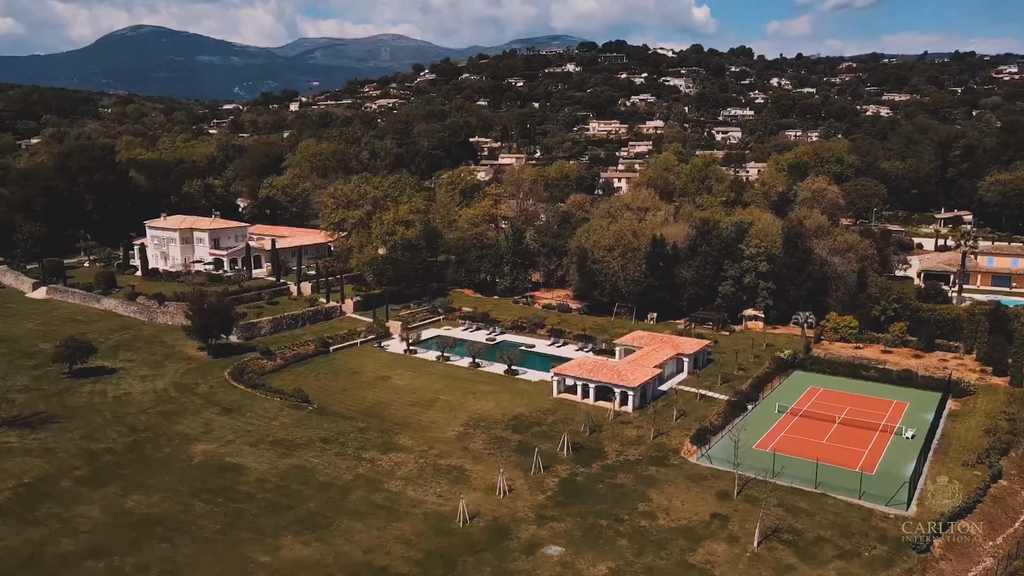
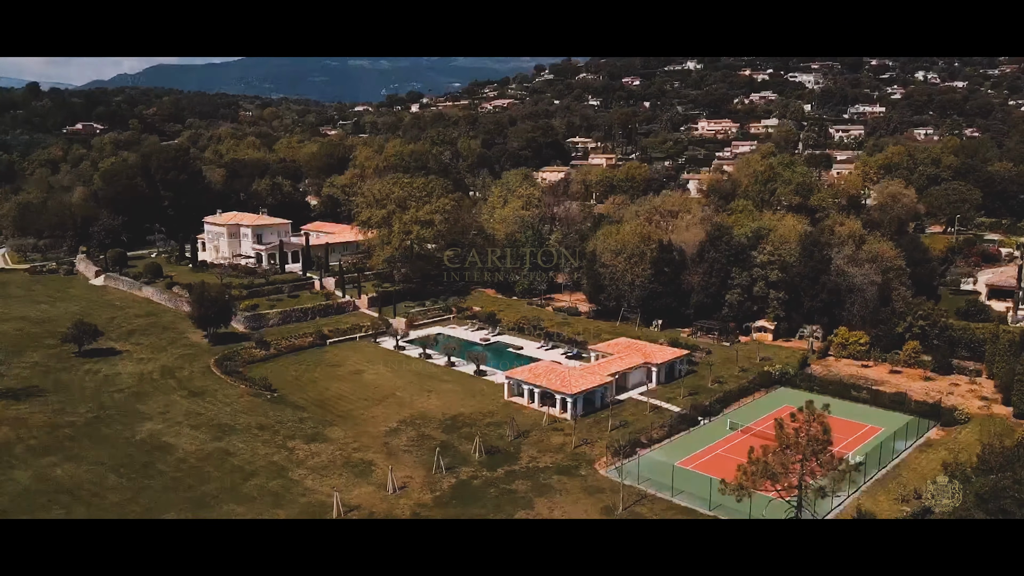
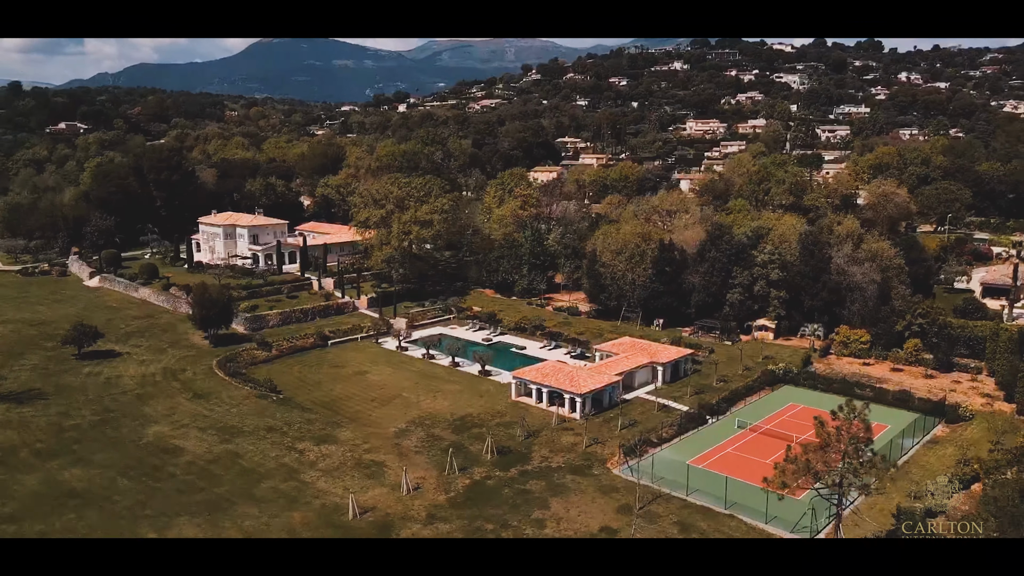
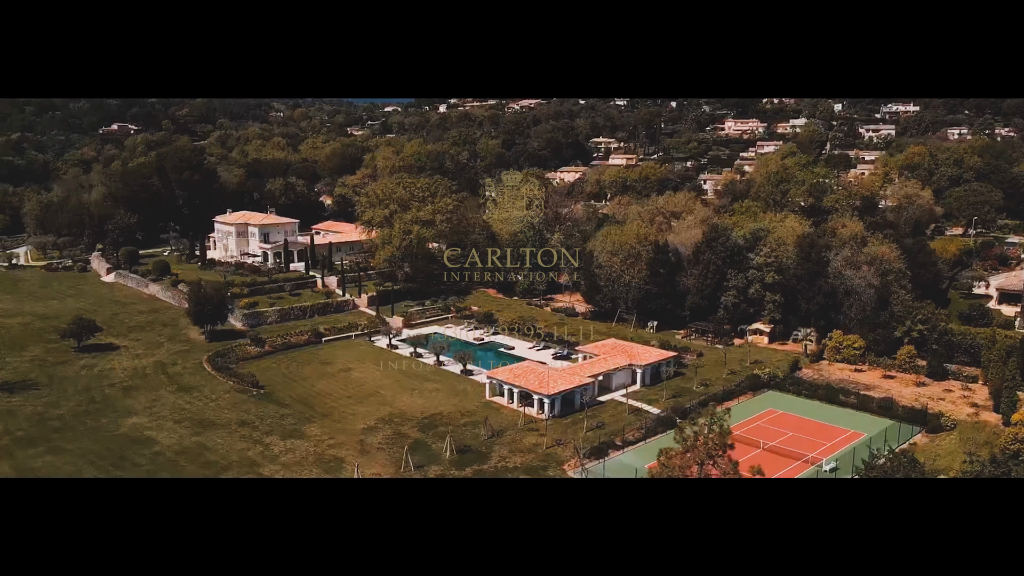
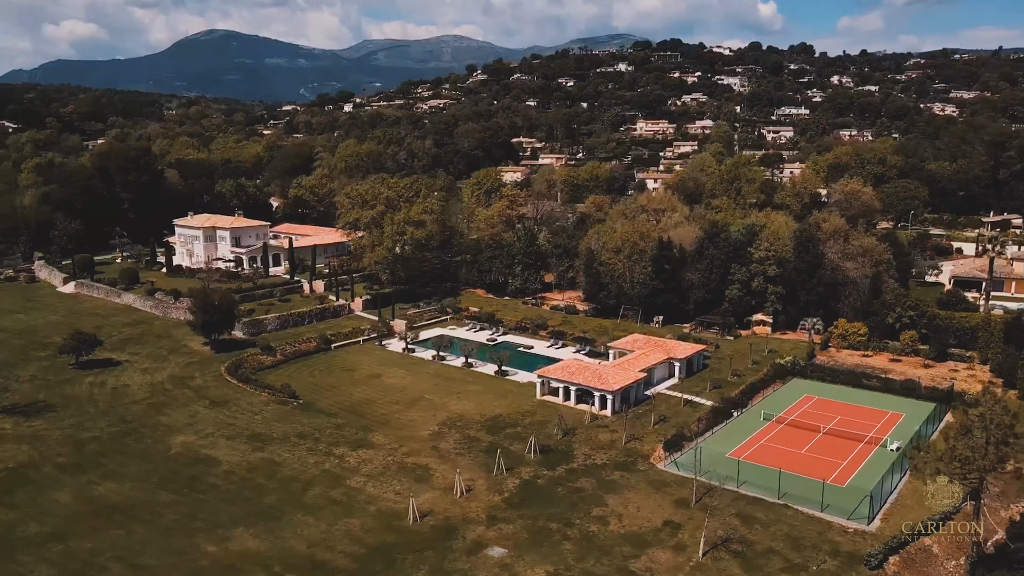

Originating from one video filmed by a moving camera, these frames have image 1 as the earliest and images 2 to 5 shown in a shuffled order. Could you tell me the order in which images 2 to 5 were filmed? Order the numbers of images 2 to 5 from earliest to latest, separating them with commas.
5, 3, 2, 4
